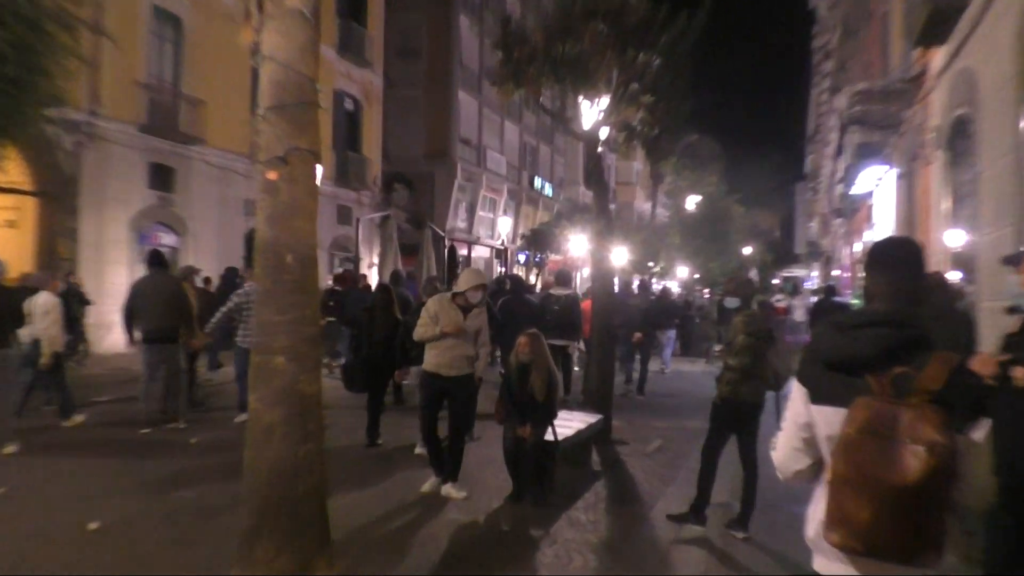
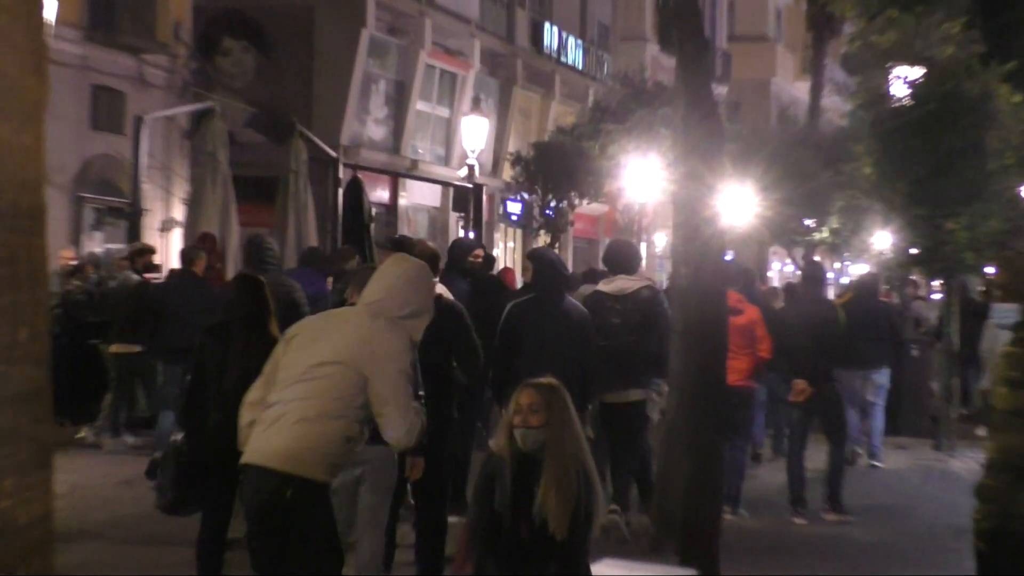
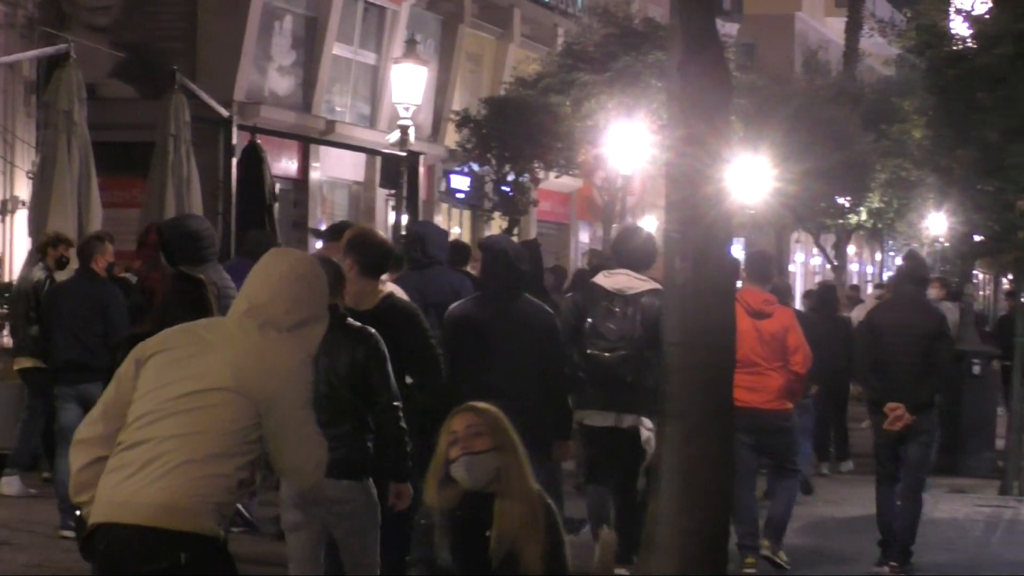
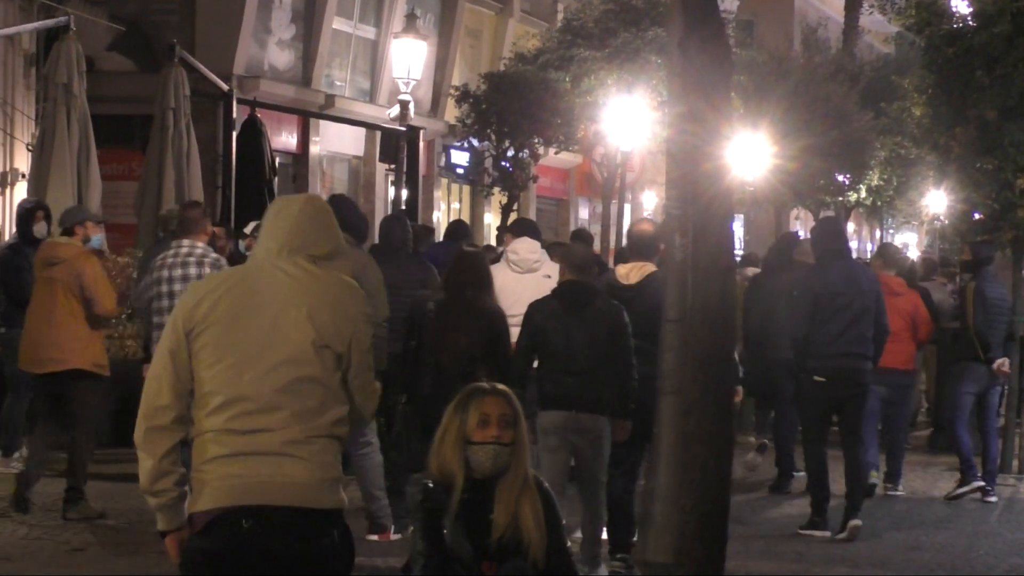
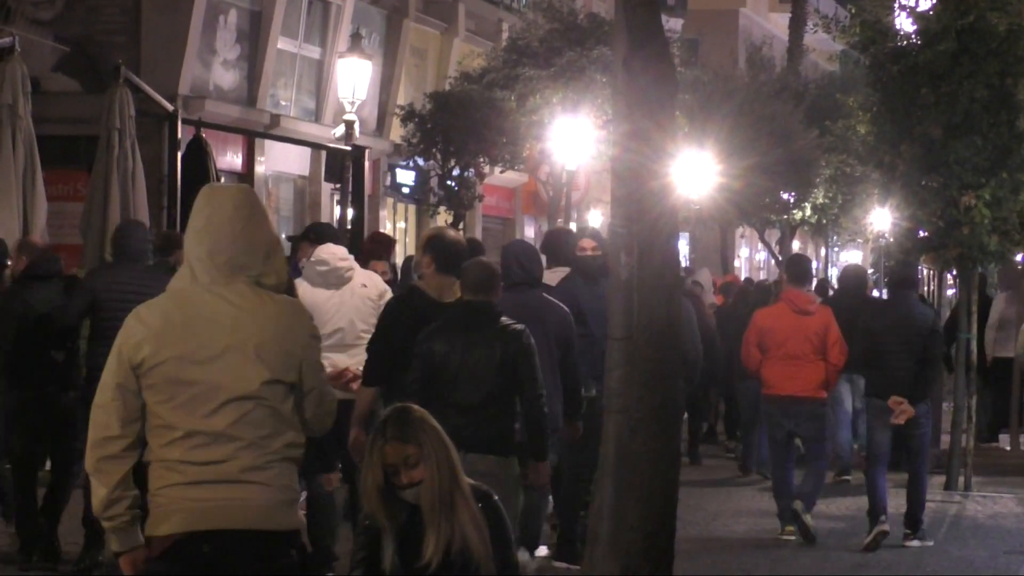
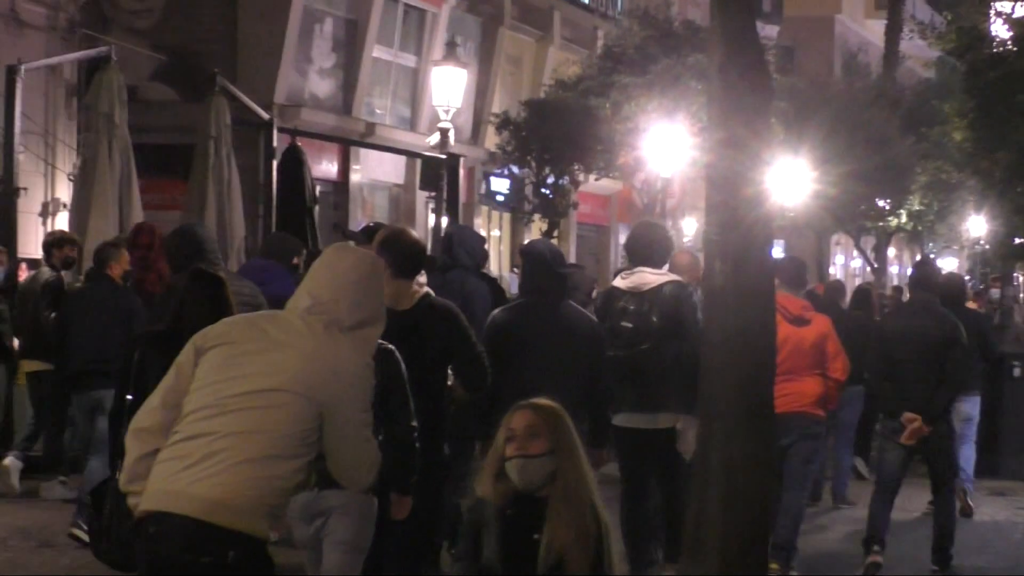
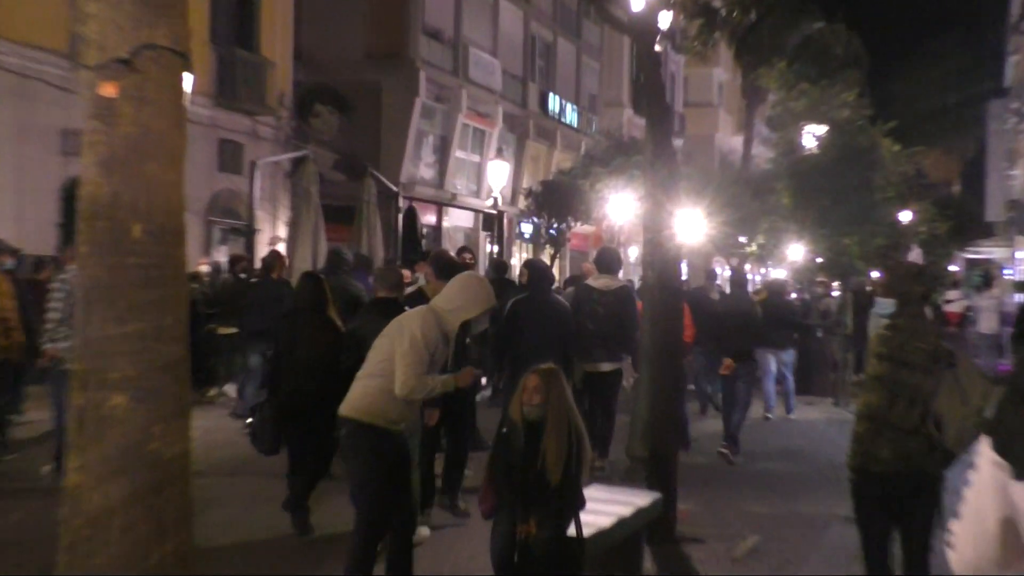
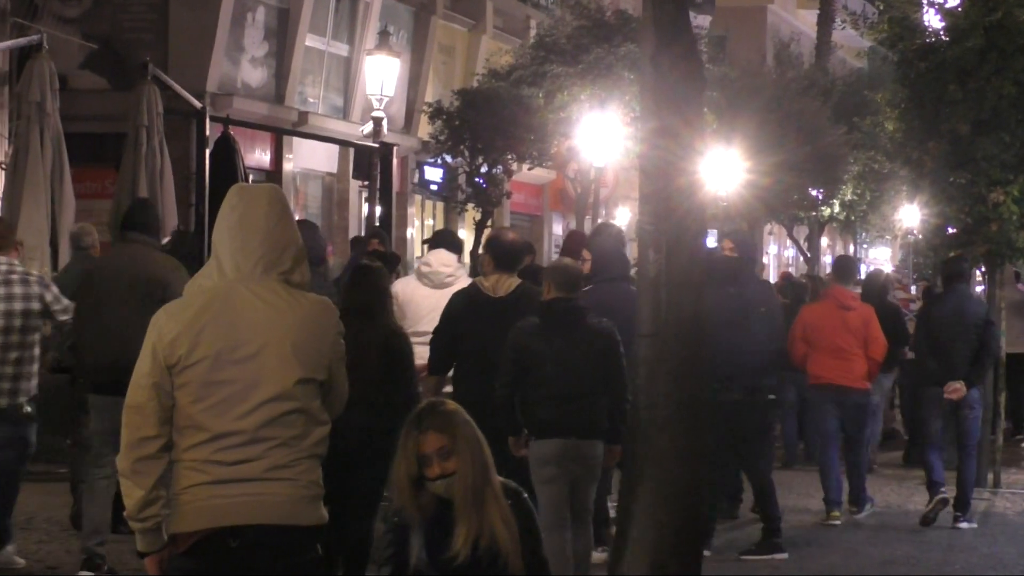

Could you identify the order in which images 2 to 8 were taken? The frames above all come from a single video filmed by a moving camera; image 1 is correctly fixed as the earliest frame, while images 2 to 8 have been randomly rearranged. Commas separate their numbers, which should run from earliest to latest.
7, 2, 6, 3, 5, 8, 4
